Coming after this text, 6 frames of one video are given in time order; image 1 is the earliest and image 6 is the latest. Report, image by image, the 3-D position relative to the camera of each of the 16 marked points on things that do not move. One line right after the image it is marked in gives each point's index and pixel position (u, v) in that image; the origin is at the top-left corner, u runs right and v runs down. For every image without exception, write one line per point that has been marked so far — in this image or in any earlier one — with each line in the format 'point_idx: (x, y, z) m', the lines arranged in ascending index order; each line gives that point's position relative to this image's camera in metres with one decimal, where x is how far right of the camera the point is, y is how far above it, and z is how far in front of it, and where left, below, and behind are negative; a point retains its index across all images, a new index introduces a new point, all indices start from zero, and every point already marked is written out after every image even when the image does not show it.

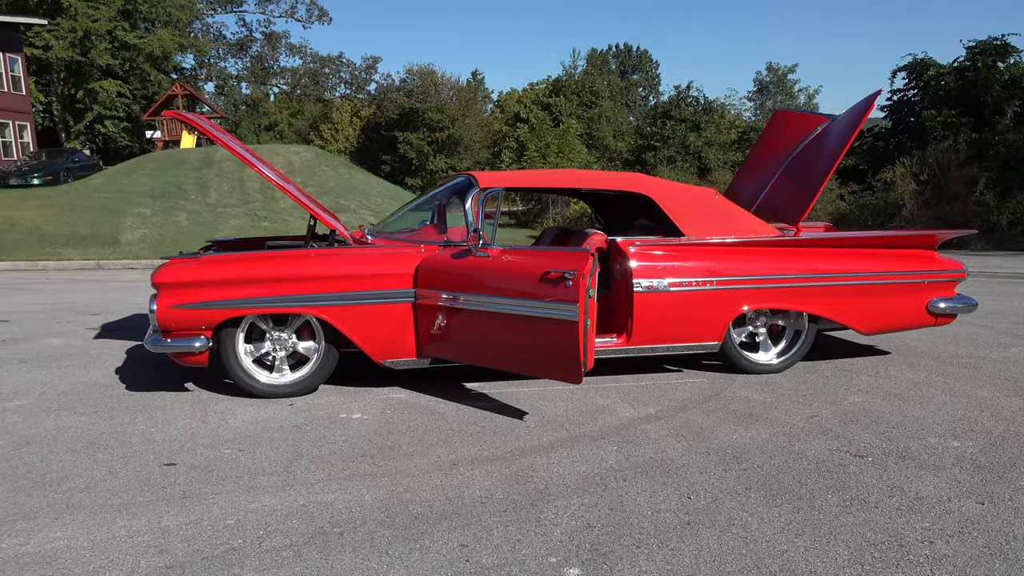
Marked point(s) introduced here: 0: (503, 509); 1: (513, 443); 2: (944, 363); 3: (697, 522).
0: (0.0, -0.8, +3.3) m
1: (0.0, -0.7, +4.1) m
2: (+2.9, -0.5, +5.8) m
3: (+0.7, -0.9, +3.1) m
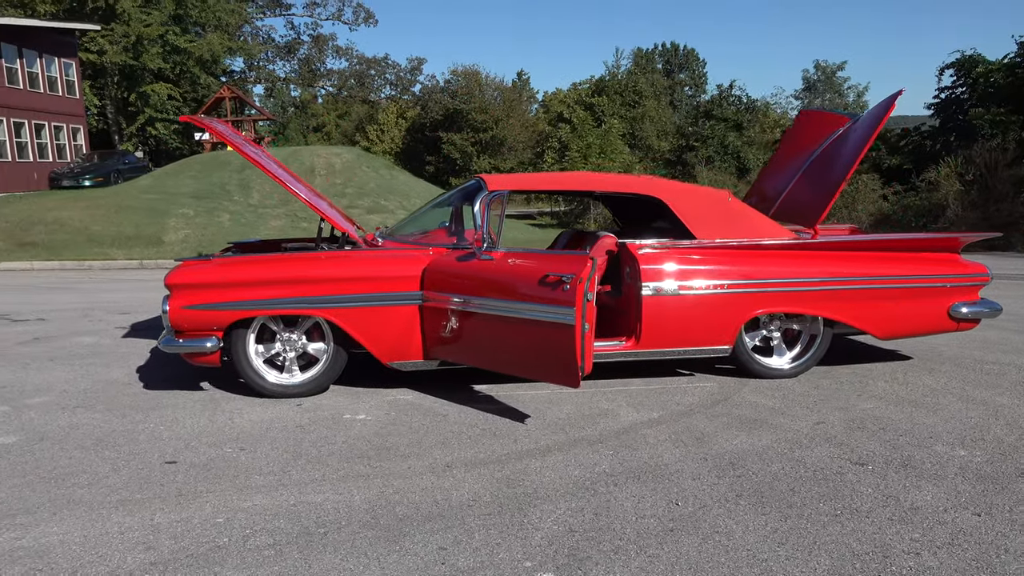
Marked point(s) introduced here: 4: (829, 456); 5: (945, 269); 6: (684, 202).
0: (-0.1, -0.9, +3.3) m
1: (0.0, -0.8, +4.1) m
2: (+3.0, -0.5, +5.6) m
3: (+0.6, -0.9, +3.1) m
4: (+1.4, -0.8, +3.9) m
5: (+2.8, +0.1, +5.6) m
6: (+1.1, +0.5, +5.4) m
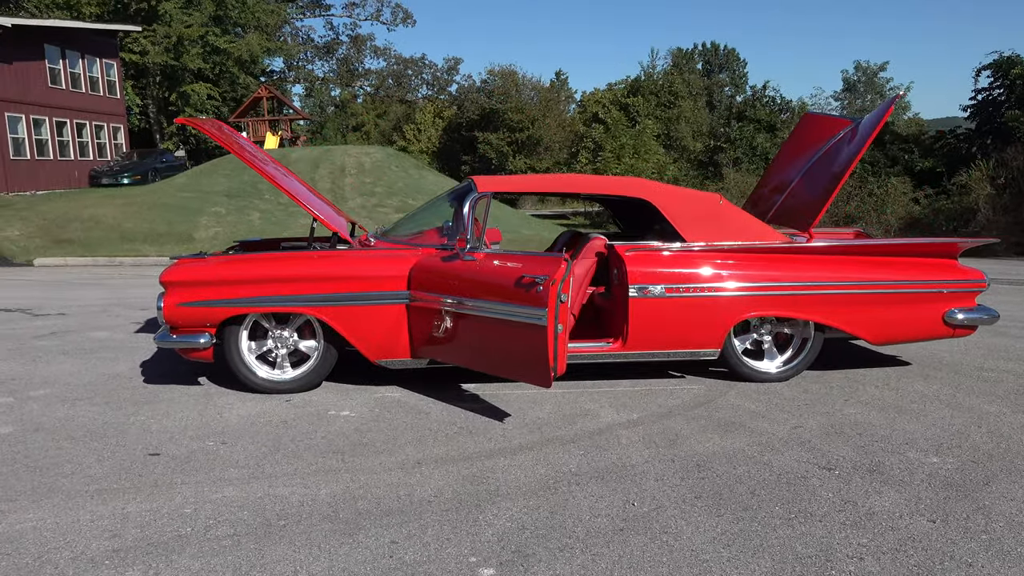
0: (-0.3, -0.9, +3.4) m
1: (-0.1, -0.8, +4.2) m
2: (+2.9, -0.6, +5.6) m
3: (+0.4, -0.9, +3.1) m
4: (+1.3, -0.8, +3.9) m
5: (+2.8, +0.1, +5.5) m
6: (+1.0, +0.5, +5.5) m
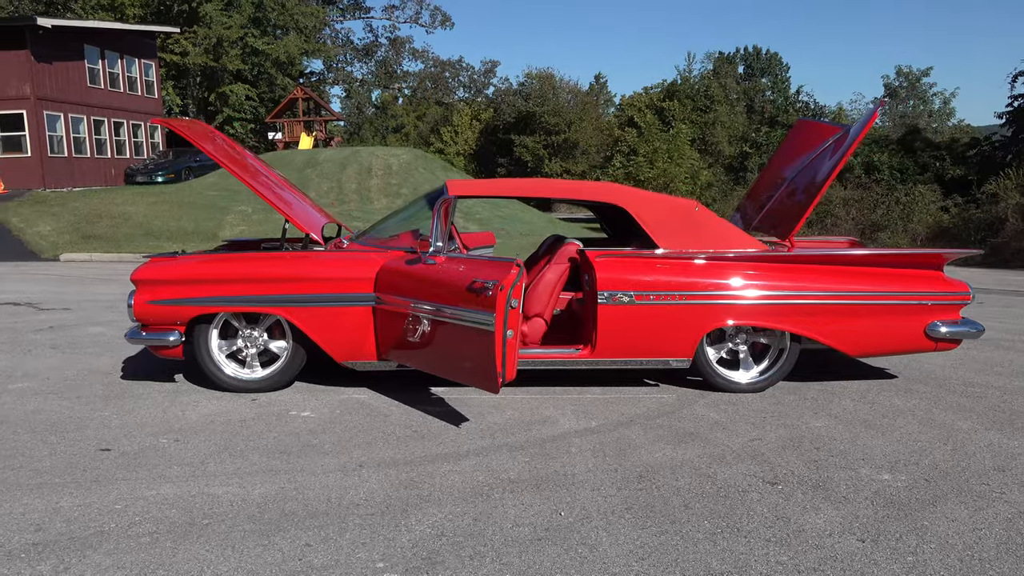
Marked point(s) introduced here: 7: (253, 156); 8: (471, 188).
0: (-0.5, -0.9, +3.3) m
1: (-0.4, -0.8, +4.2) m
2: (+2.7, -0.7, +5.4) m
3: (+0.1, -0.9, +3.1) m
4: (+1.0, -0.8, +3.8) m
5: (+2.6, 0.0, +5.4) m
6: (+0.9, +0.5, +5.4) m
7: (-1.9, +0.9, +6.0) m
8: (-0.2, +0.6, +5.2) m
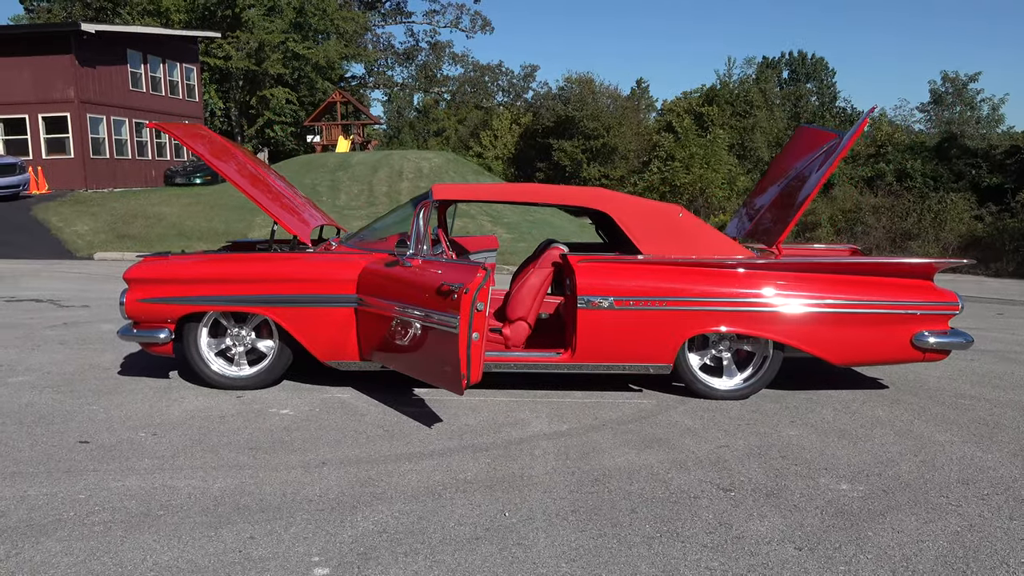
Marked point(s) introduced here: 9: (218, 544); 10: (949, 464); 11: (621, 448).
0: (-0.8, -0.9, +3.4) m
1: (-0.6, -0.8, +4.2) m
2: (+2.6, -0.7, +5.3) m
3: (-0.1, -0.9, +3.2) m
4: (+0.8, -0.9, +3.8) m
5: (+2.5, 0.0, +5.3) m
6: (+0.8, +0.4, +5.4) m
7: (-1.9, +0.9, +6.2) m
8: (-0.3, +0.6, +5.3) m
9: (-1.1, -0.9, +3.1) m
10: (+2.1, -0.8, +4.1) m
11: (+0.5, -0.8, +4.3) m
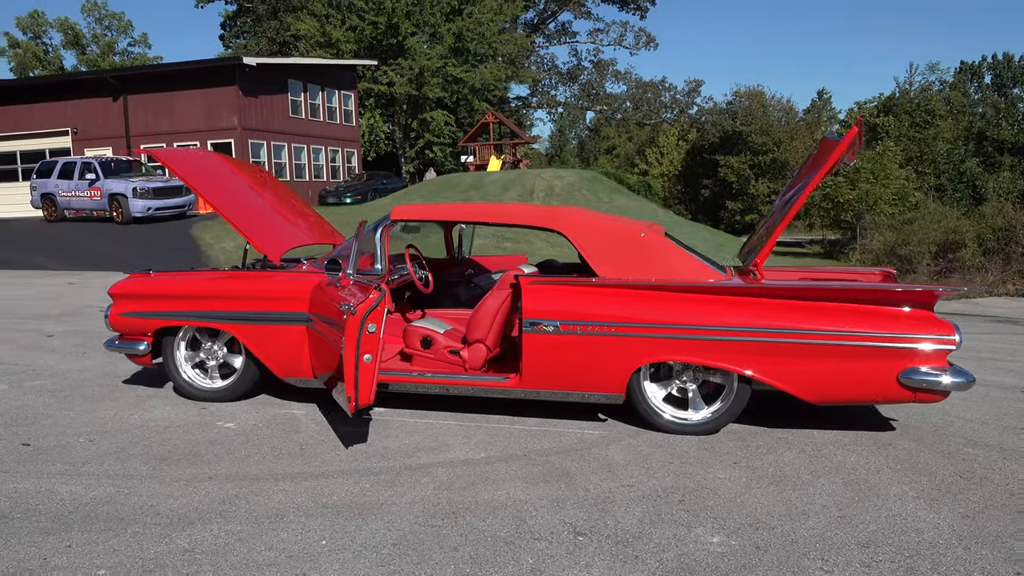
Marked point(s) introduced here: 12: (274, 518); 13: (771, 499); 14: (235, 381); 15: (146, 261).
0: (-1.4, -1.0, +3.5) m
1: (-1.1, -0.9, +4.2) m
2: (+2.3, -0.9, +4.7) m
3: (-0.8, -1.0, +3.1) m
4: (+0.2, -1.0, +3.5) m
5: (+2.2, -0.2, +4.7) m
6: (+0.5, +0.3, +5.2) m
7: (-2.0, +0.8, +6.5) m
8: (-0.6, +0.5, +5.3) m
9: (-1.8, -1.0, +3.2) m
10: (+1.5, -1.0, +3.6) m
11: (0.0, -0.9, +4.1) m
12: (-1.0, -1.0, +3.6) m
13: (+1.2, -0.9, +3.9) m
14: (-1.8, -0.6, +5.5) m
15: (-7.7, +0.6, +18.1) m
